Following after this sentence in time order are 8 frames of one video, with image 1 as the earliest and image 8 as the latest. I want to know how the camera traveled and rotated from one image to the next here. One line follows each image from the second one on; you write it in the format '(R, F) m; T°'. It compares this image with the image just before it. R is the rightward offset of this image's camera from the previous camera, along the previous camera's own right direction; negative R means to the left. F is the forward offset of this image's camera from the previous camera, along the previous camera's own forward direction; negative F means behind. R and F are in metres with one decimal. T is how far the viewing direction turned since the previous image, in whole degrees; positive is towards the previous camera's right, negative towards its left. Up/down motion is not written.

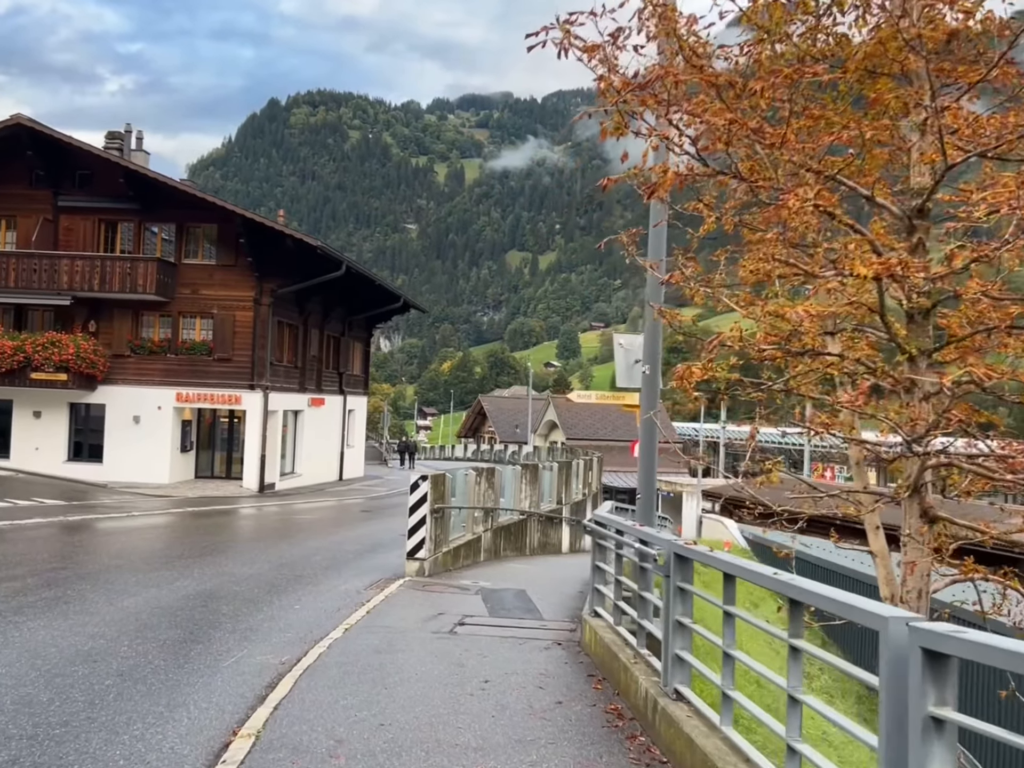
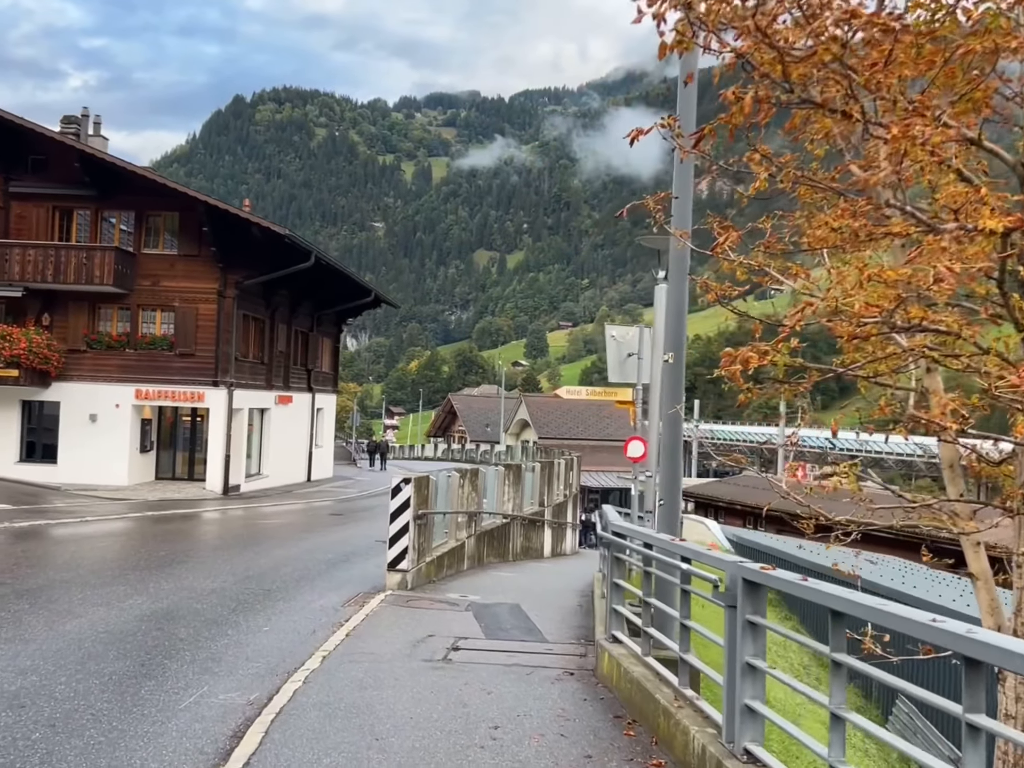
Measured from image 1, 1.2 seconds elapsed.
(-0.3, +1.1) m; +2°
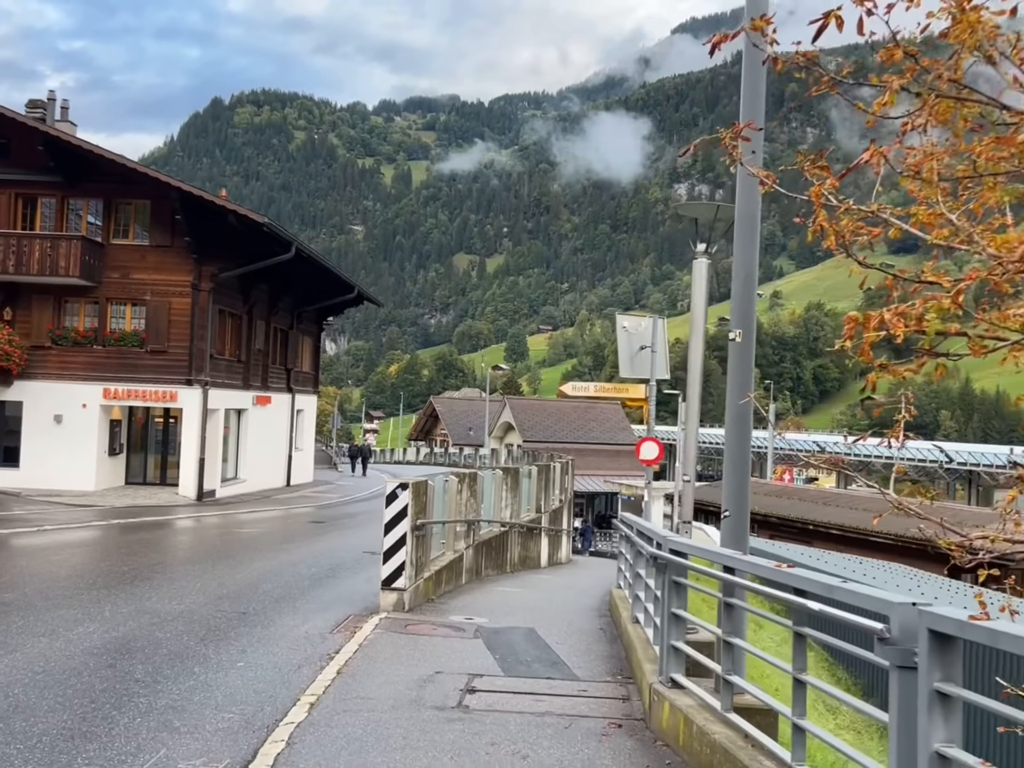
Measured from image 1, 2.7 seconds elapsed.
(-0.3, +1.4) m; +1°
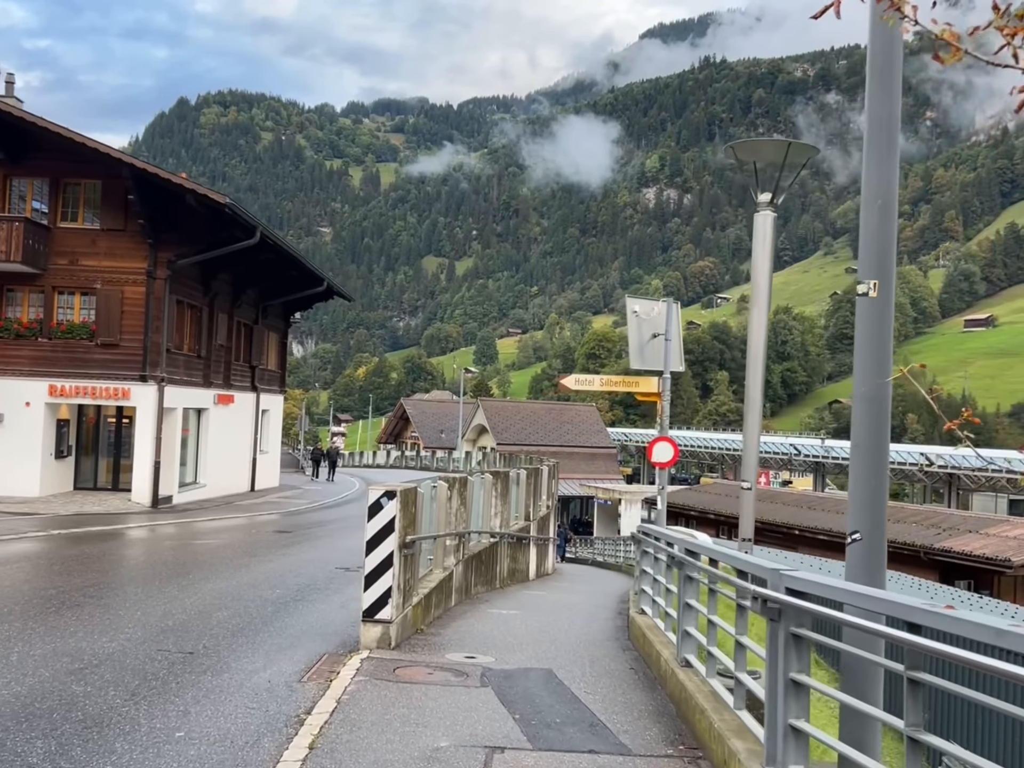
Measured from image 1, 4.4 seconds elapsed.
(-0.4, +1.8) m; +2°
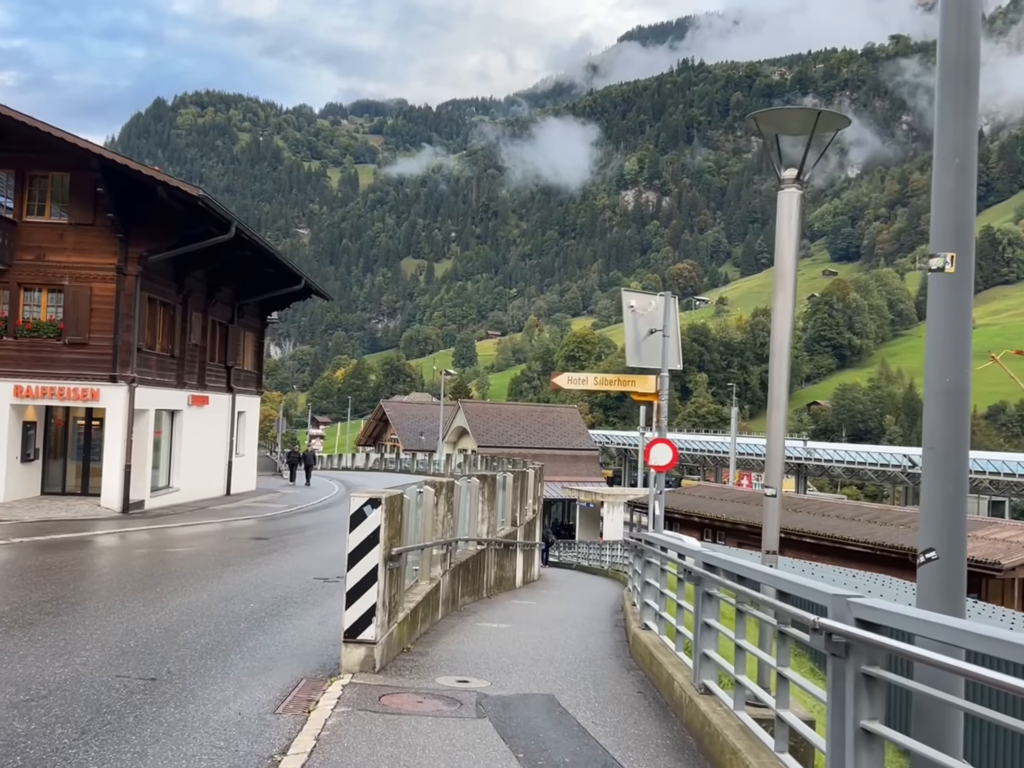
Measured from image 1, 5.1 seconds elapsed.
(-0.1, +0.7) m; +1°
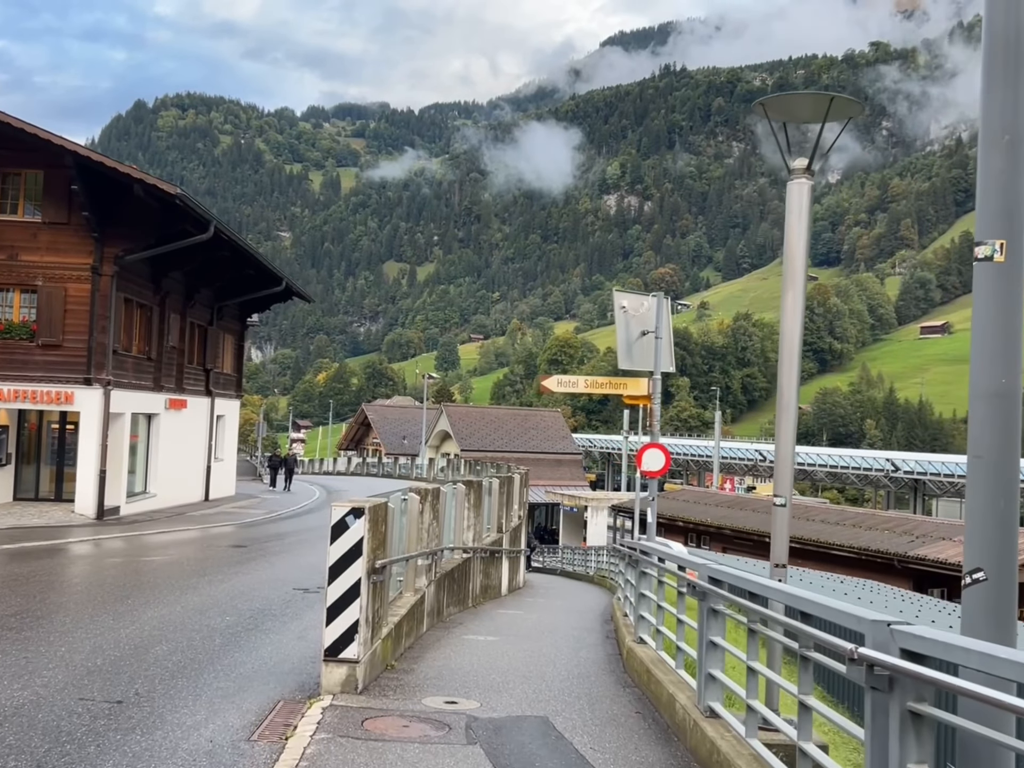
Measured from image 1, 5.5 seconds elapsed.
(-0.1, +0.4) m; +1°
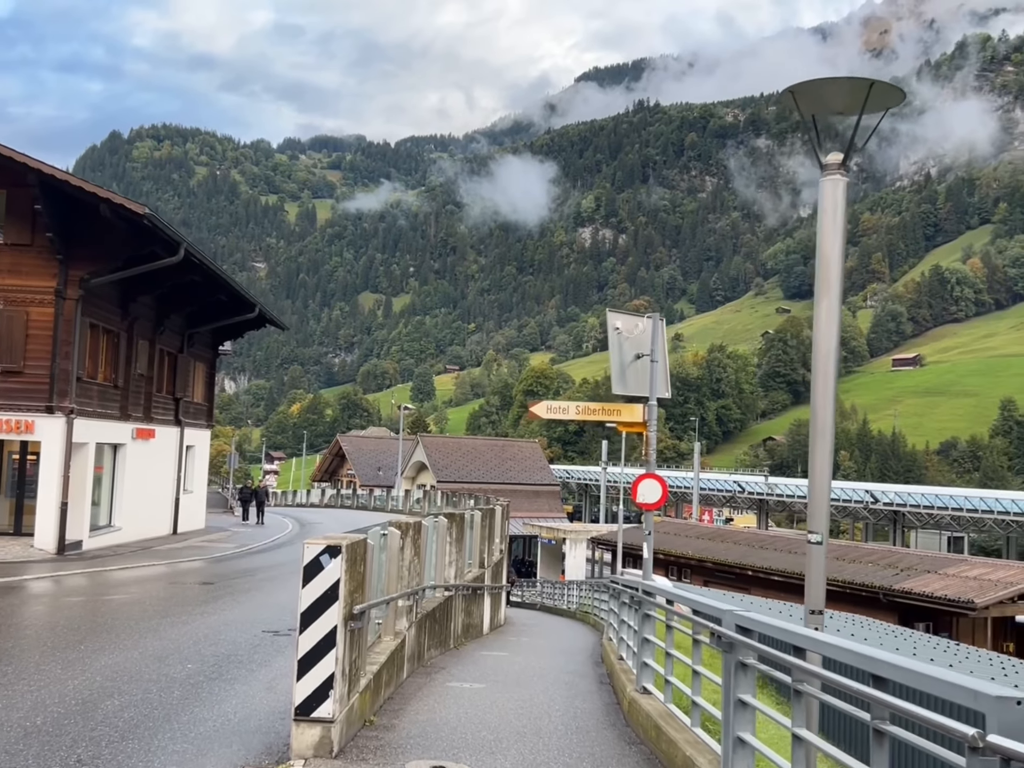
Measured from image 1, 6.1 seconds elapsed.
(-0.1, +0.7) m; +1°
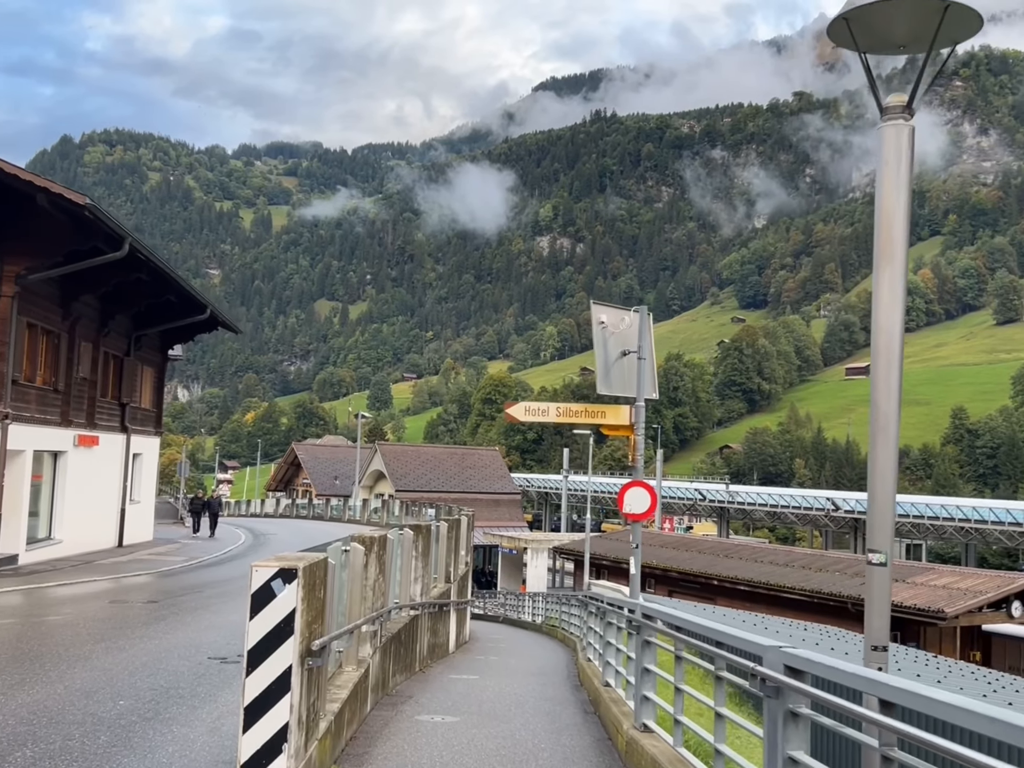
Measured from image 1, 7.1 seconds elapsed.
(-0.2, +1.0) m; +3°
